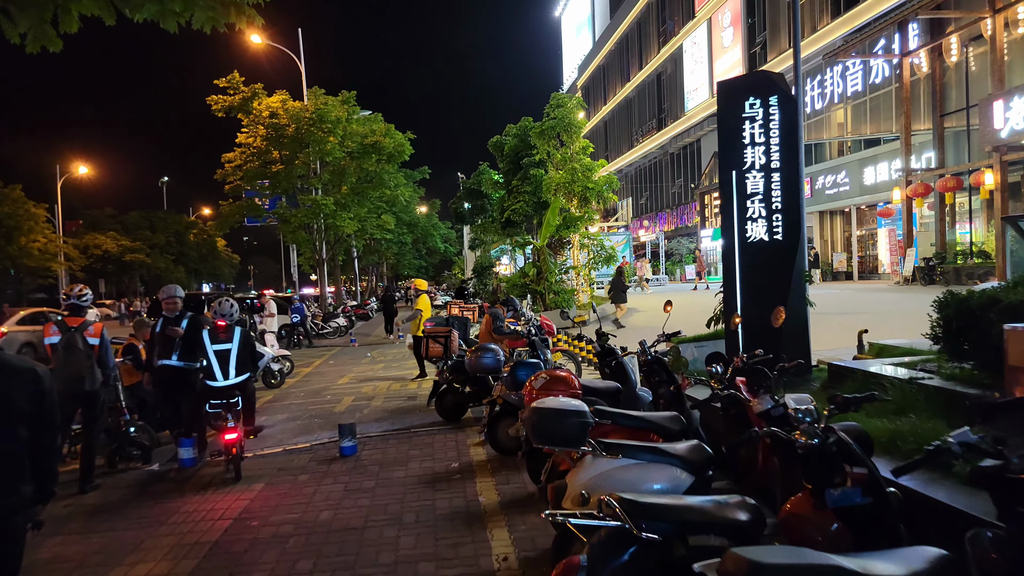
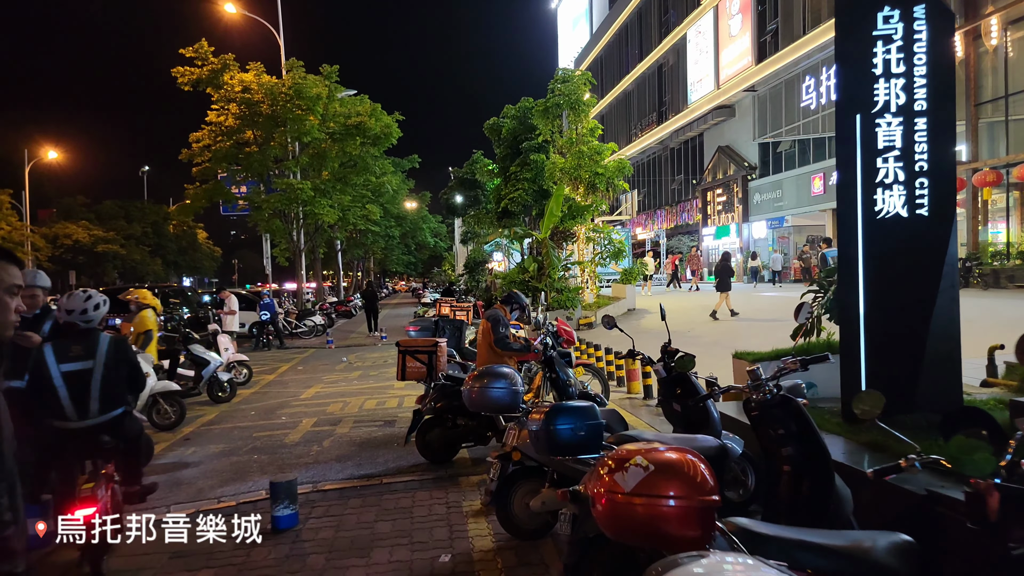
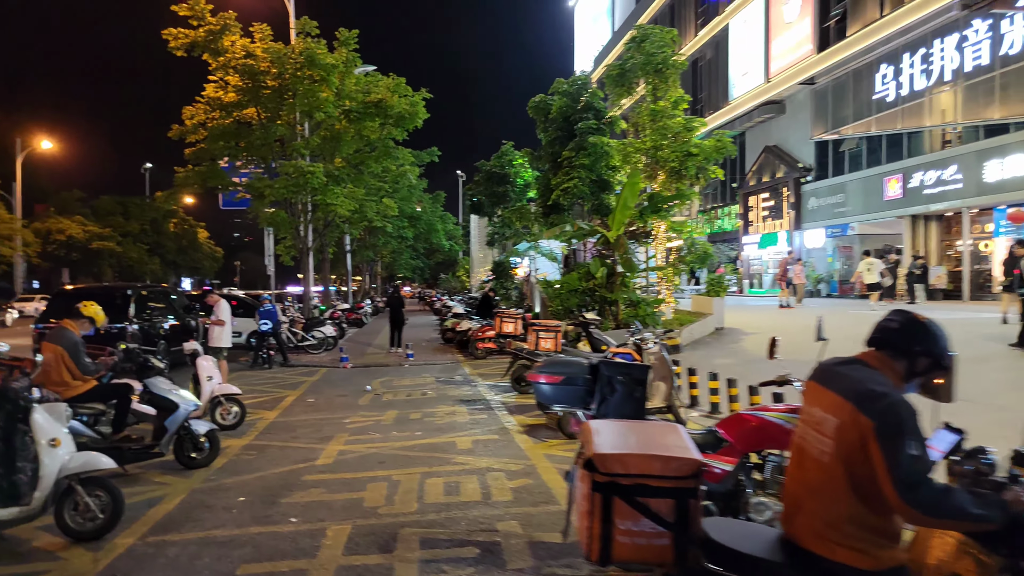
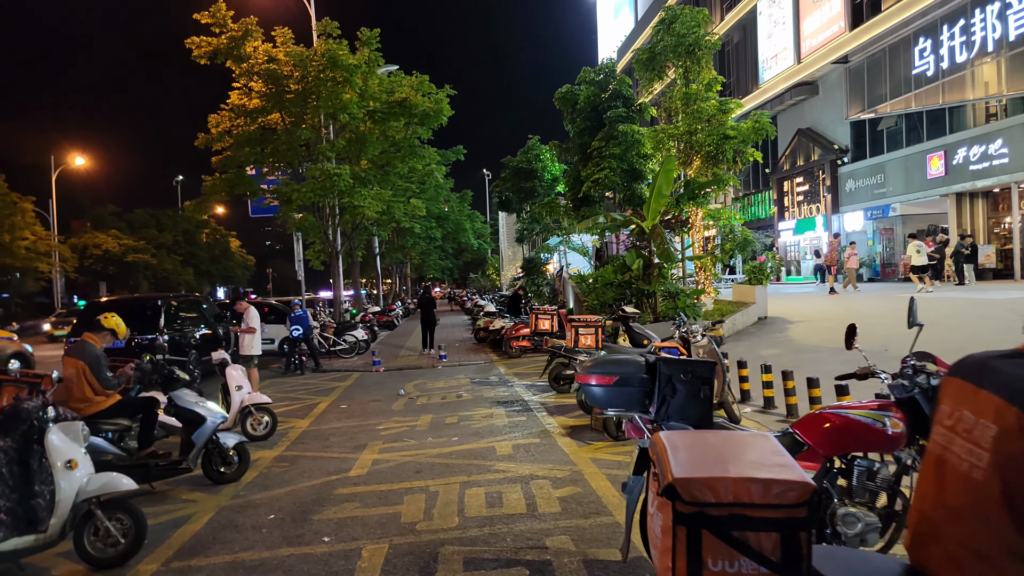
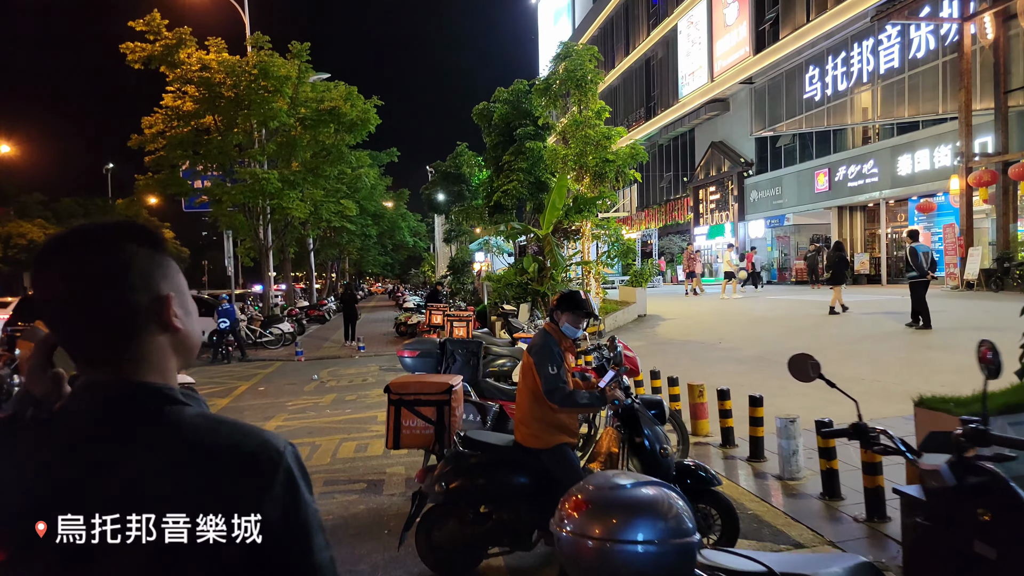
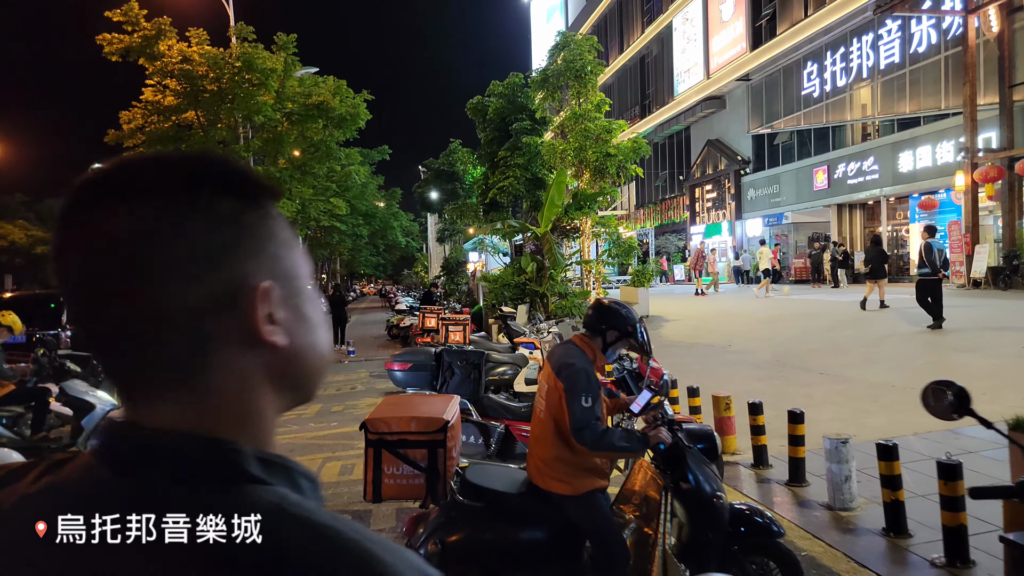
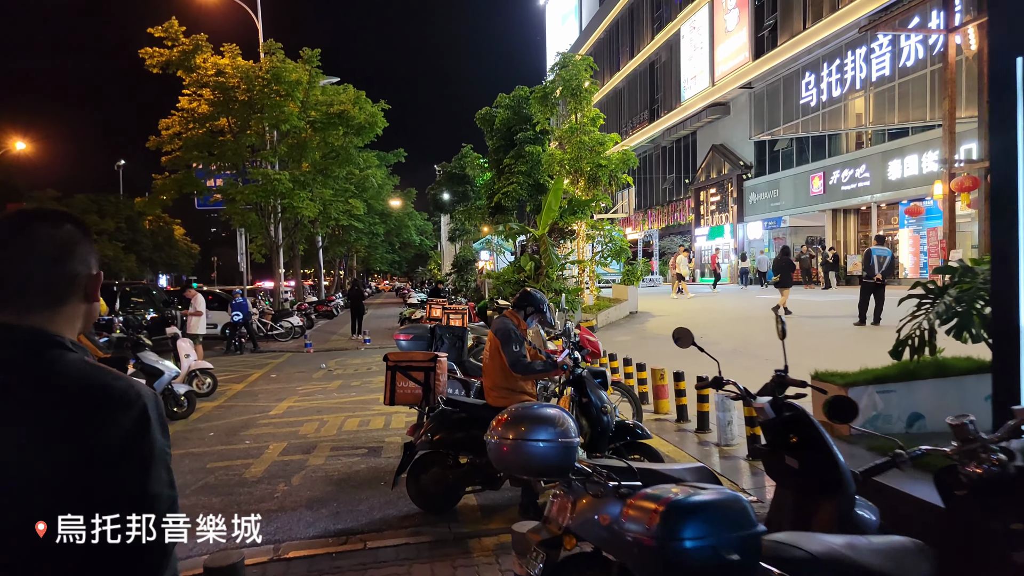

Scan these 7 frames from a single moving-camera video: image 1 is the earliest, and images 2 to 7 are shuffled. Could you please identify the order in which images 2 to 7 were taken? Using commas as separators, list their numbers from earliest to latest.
2, 7, 5, 6, 3, 4
